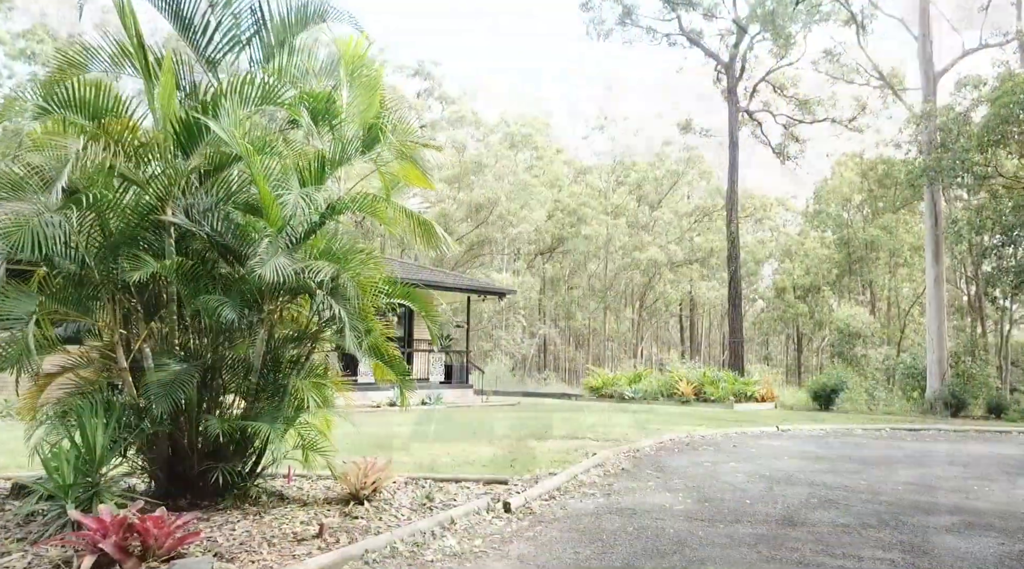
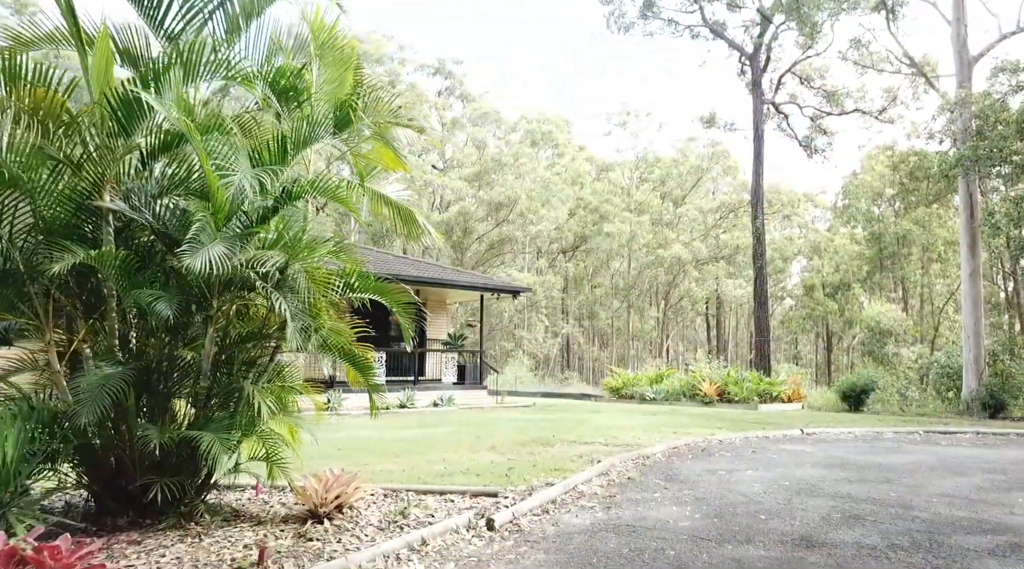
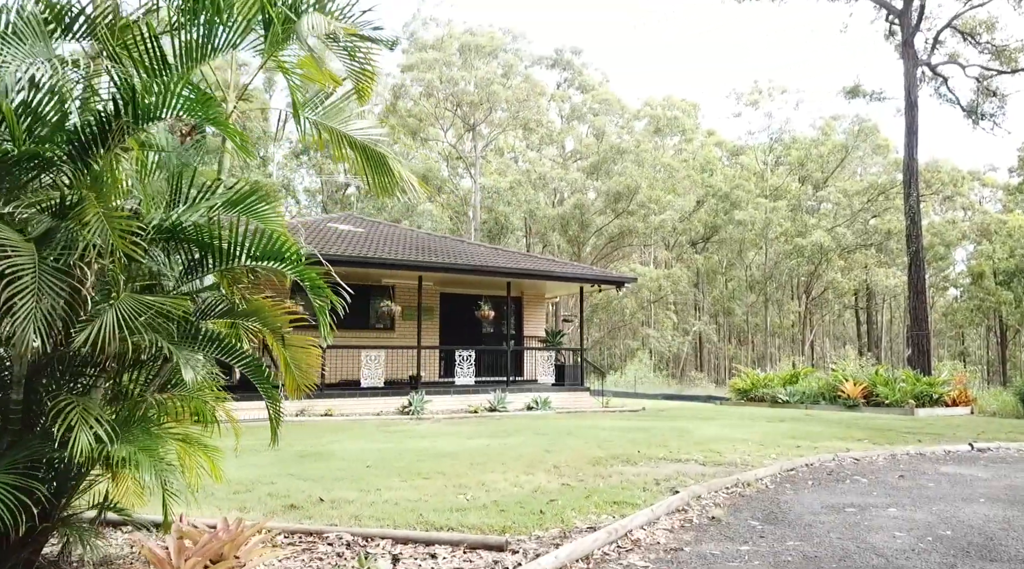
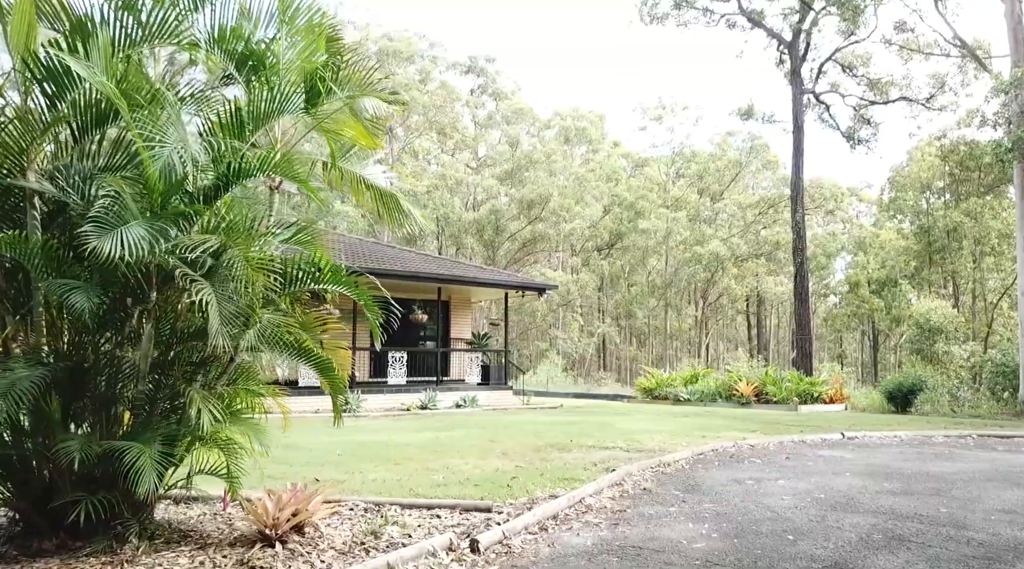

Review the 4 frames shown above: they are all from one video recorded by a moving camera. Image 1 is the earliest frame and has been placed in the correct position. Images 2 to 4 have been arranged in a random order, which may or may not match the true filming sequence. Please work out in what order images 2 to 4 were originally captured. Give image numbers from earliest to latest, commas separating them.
2, 4, 3
